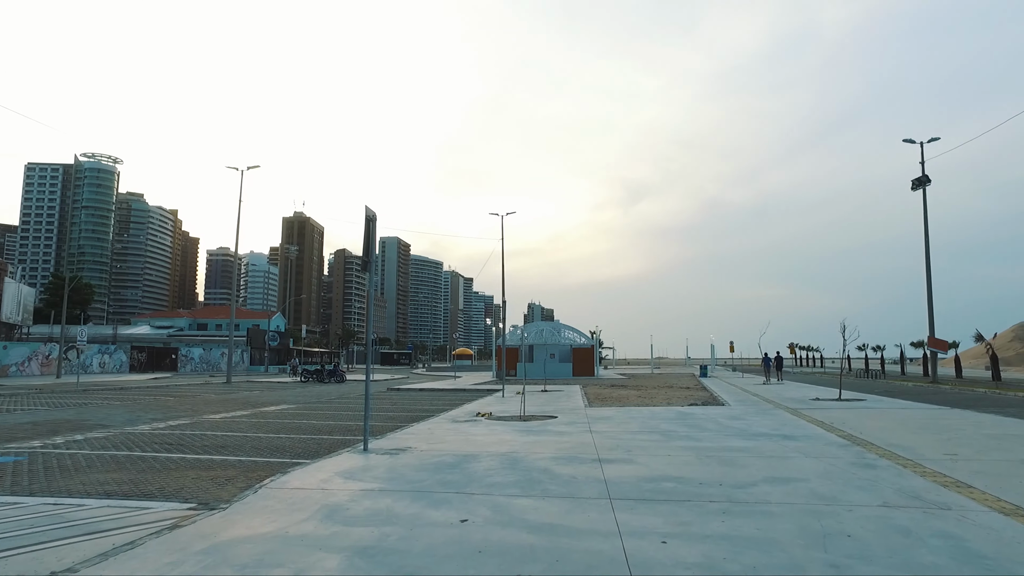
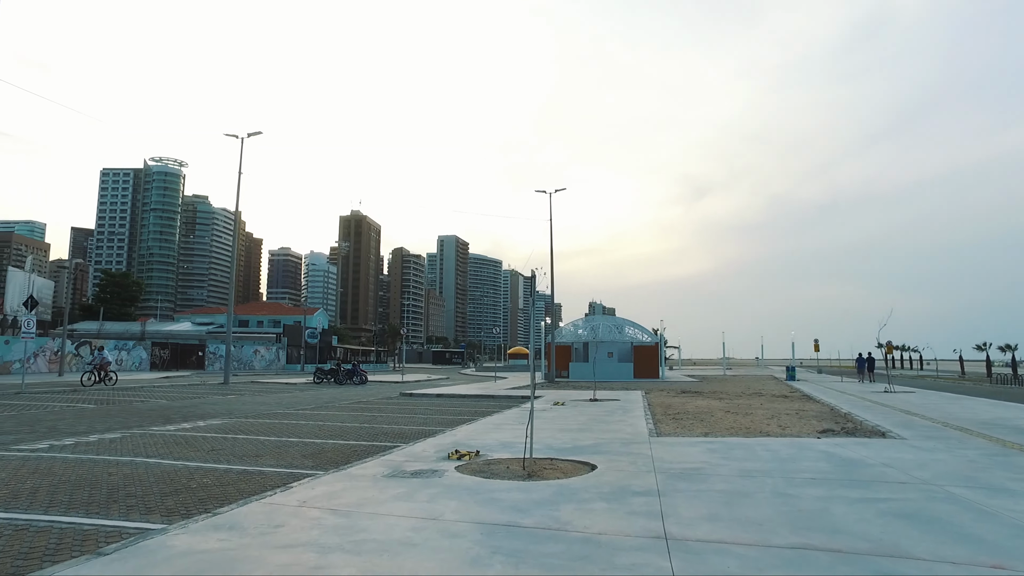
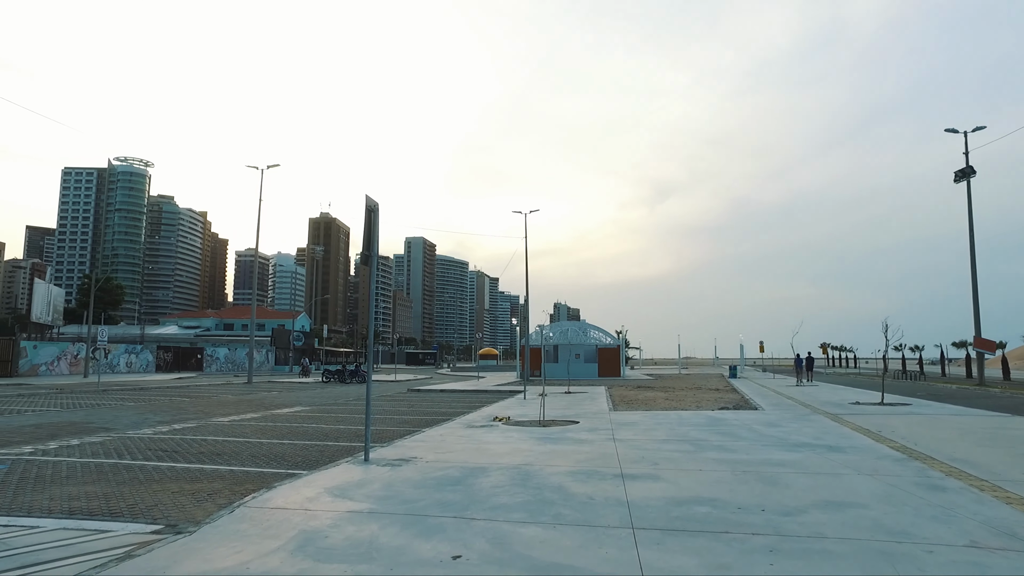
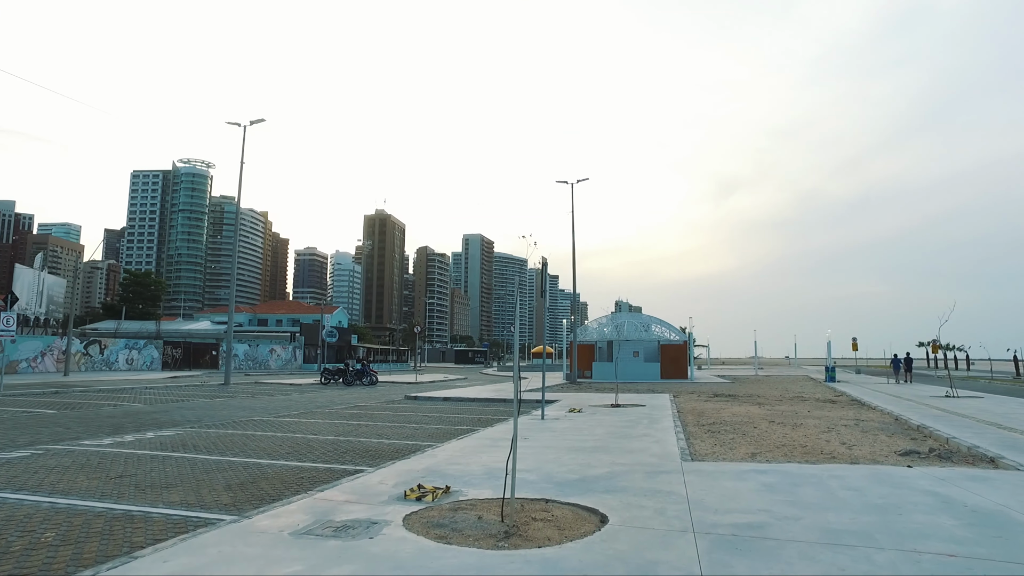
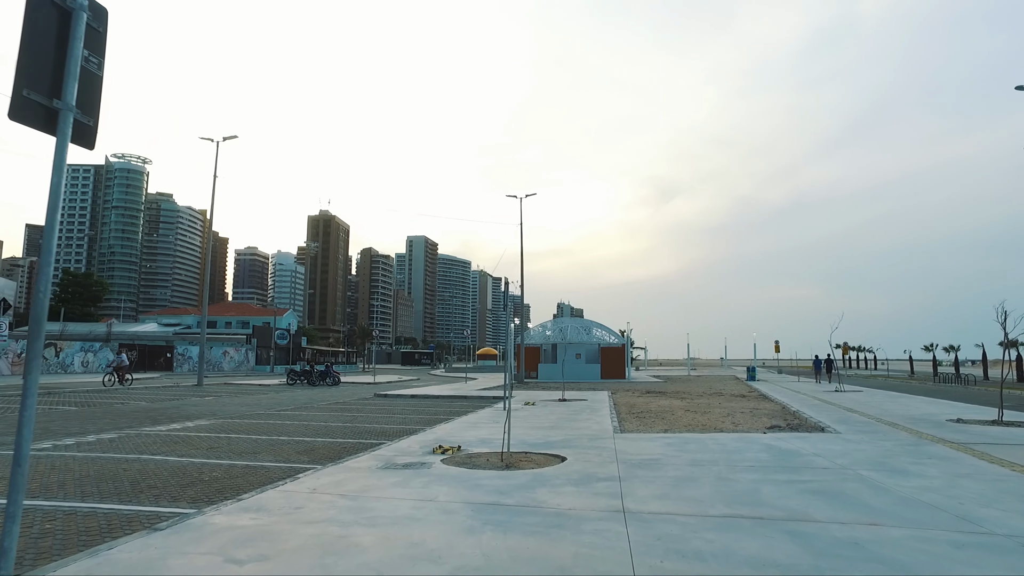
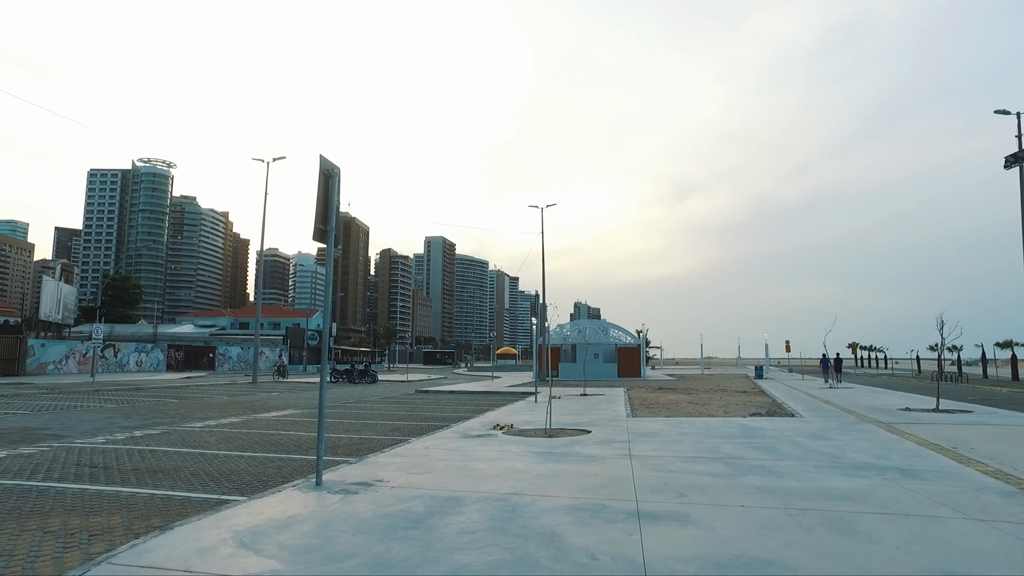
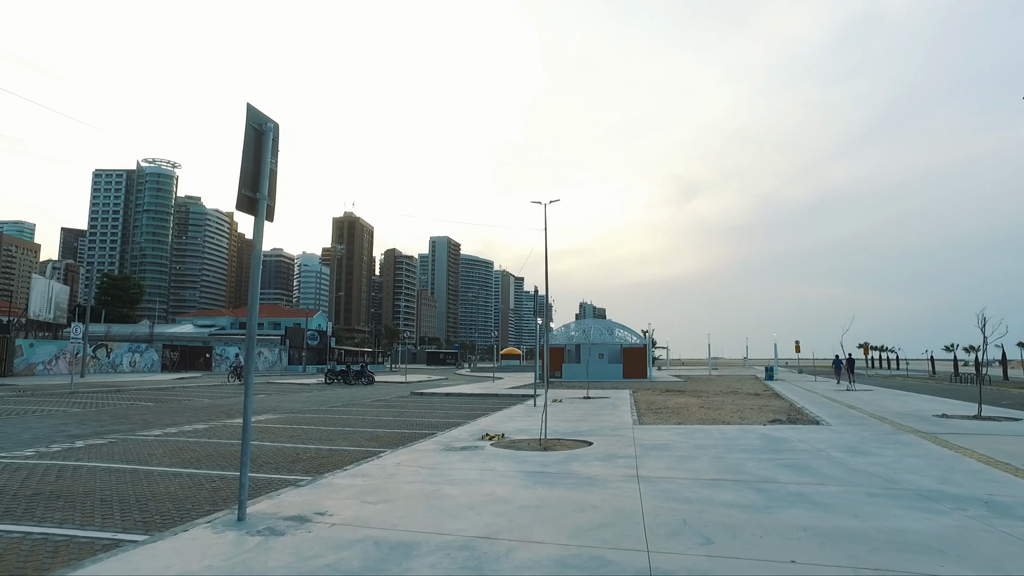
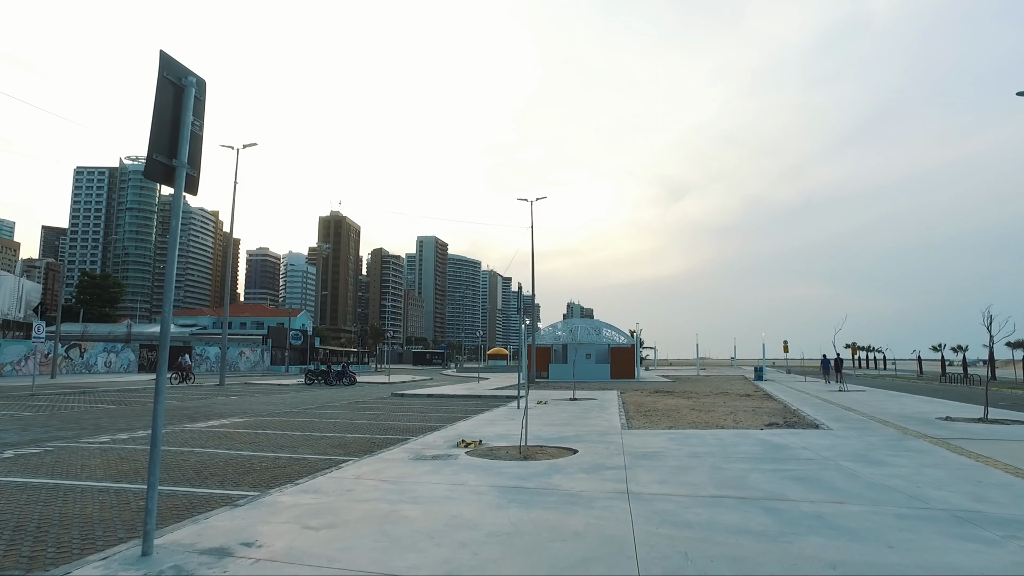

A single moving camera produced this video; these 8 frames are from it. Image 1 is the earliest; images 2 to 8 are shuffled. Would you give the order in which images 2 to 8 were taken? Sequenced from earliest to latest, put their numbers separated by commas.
3, 6, 7, 8, 5, 2, 4
